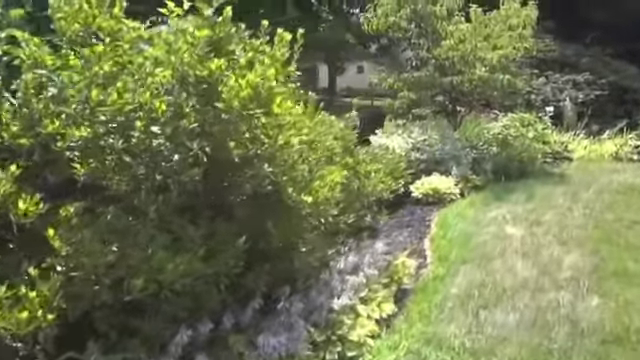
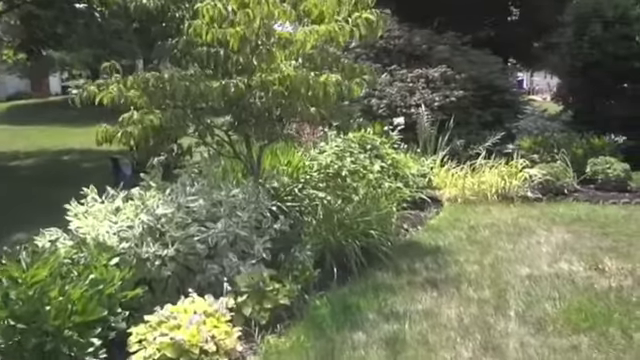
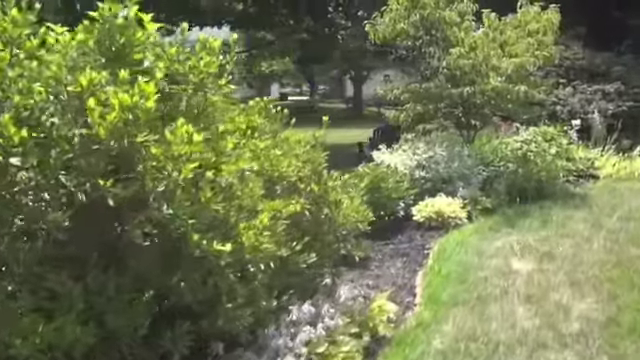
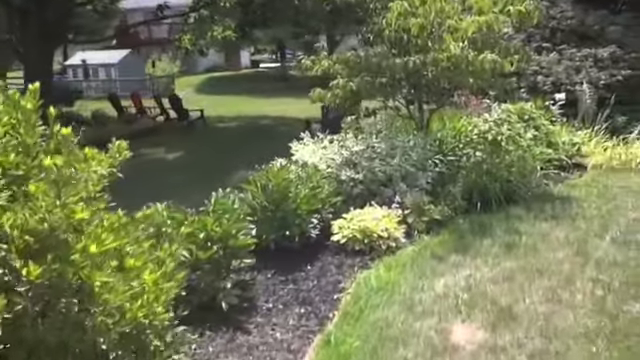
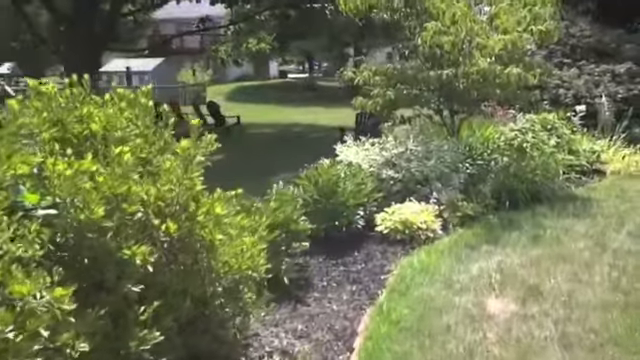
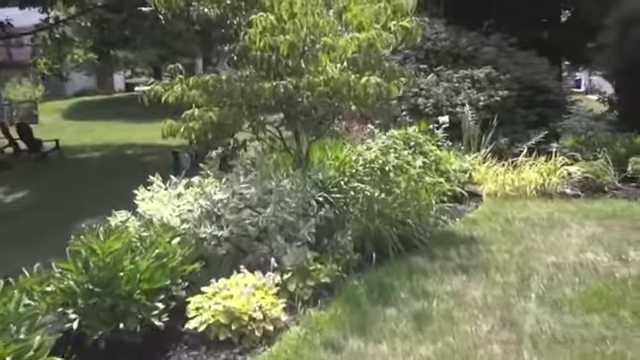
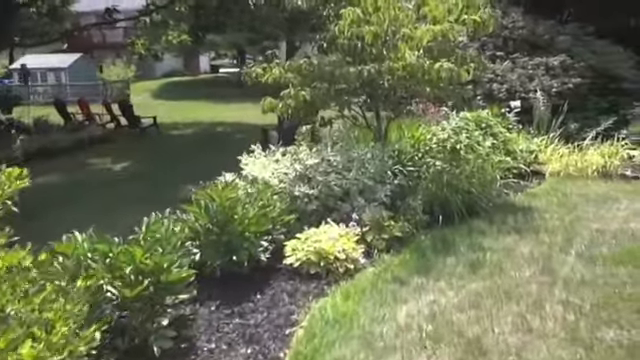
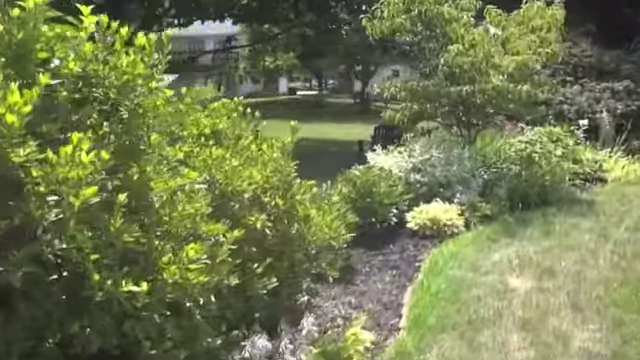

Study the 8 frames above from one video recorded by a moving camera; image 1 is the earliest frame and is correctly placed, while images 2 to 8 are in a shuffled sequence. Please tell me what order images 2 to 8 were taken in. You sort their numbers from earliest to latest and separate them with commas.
3, 8, 5, 4, 7, 6, 2
